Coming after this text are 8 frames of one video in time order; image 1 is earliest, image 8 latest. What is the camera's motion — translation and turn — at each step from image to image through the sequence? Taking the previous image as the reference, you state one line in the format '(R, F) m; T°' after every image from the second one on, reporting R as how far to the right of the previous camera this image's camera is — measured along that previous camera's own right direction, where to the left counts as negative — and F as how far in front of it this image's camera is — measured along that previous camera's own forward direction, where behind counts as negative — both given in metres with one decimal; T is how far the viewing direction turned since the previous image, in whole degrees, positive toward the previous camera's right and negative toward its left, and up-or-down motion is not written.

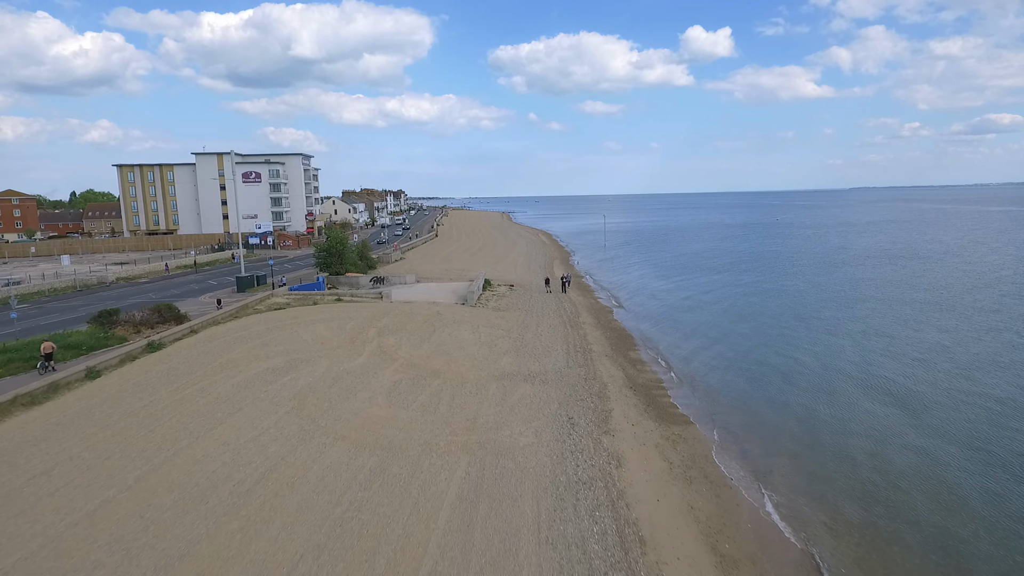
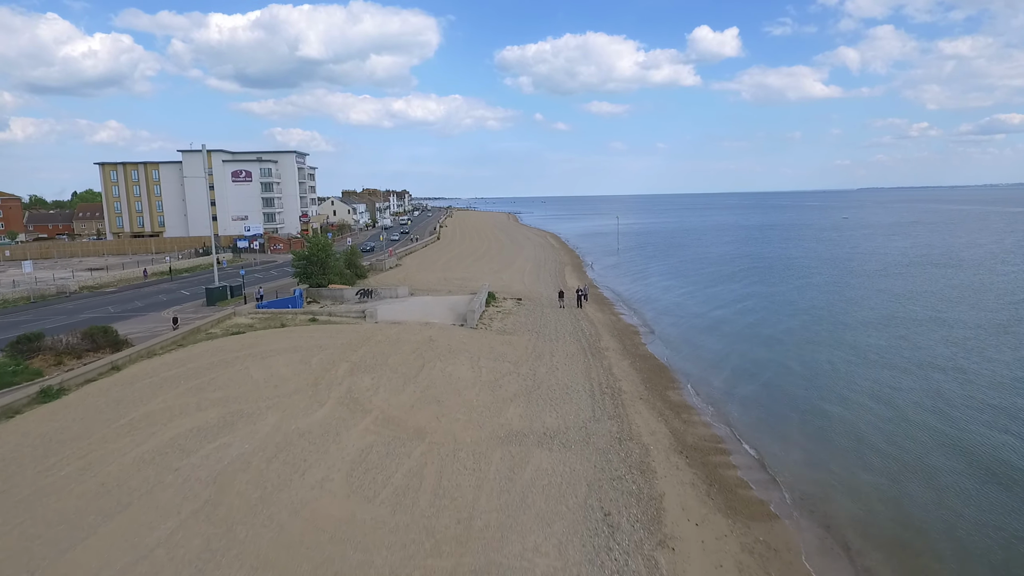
(-0.1, +4.8) m; -1°
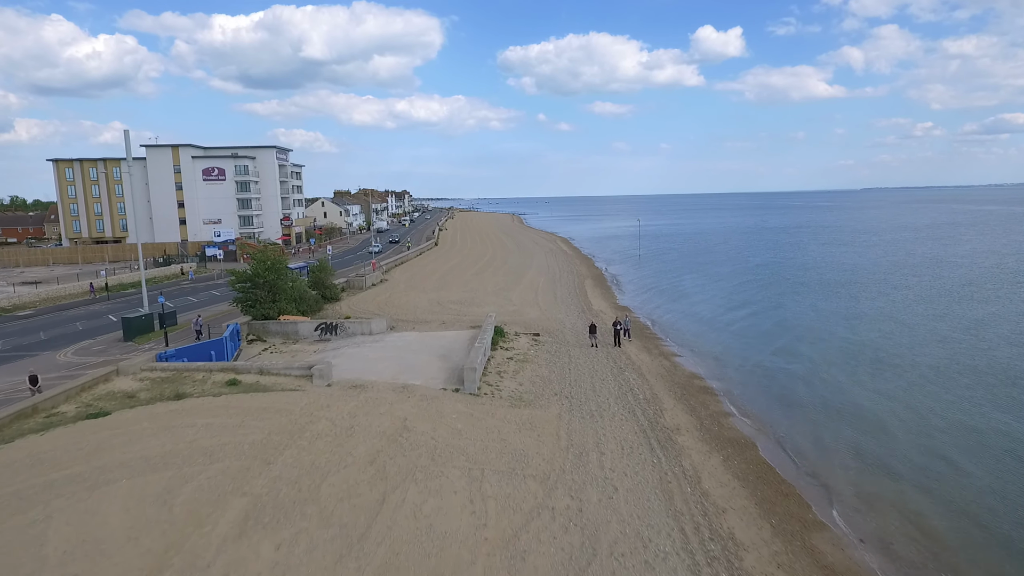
(-0.4, +8.1) m; 0°
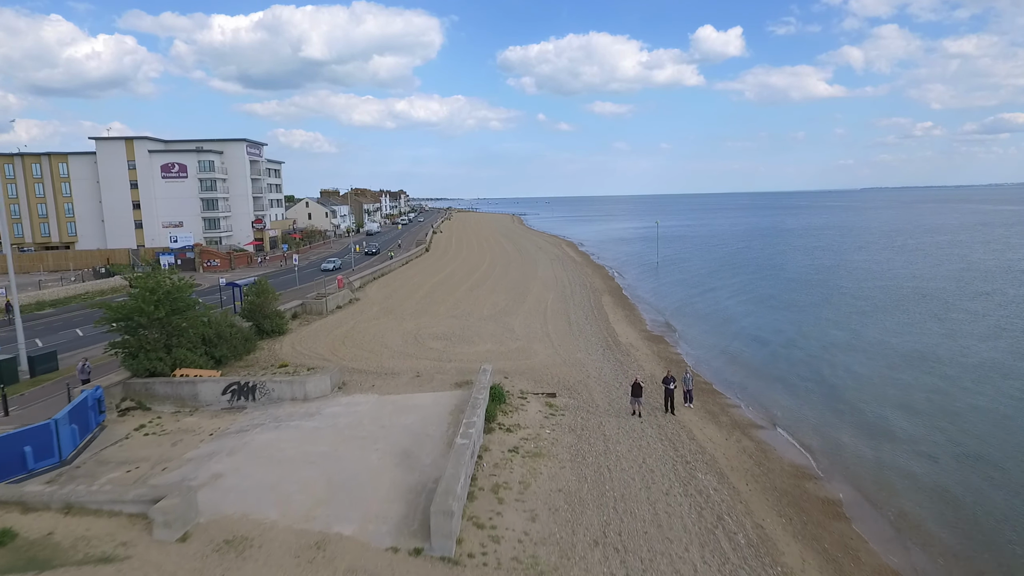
(-0.1, +7.4) m; 0°
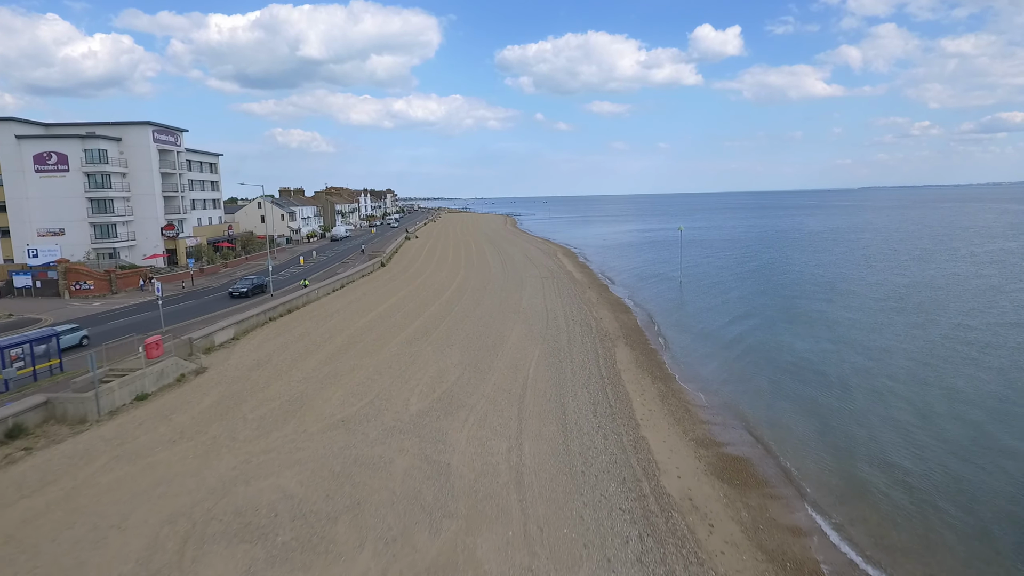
(+1.2, +12.6) m; 0°
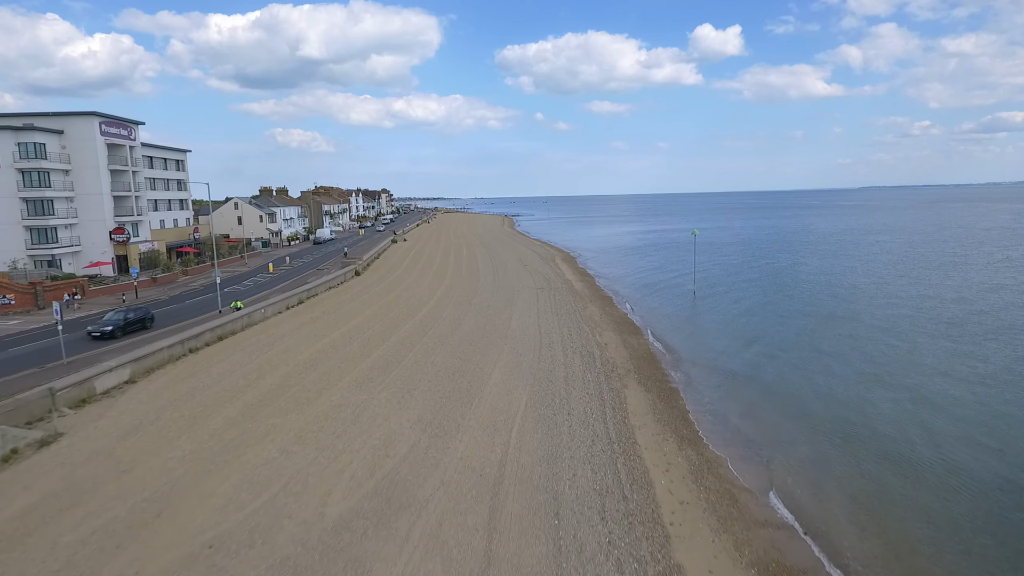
(+0.5, +5.0) m; 0°
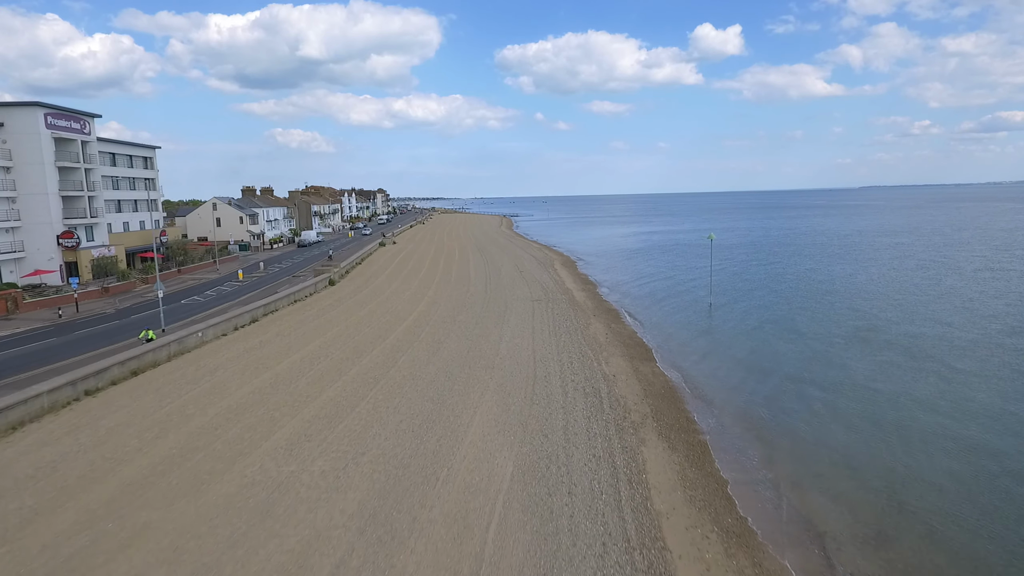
(+0.4, +4.2) m; 0°
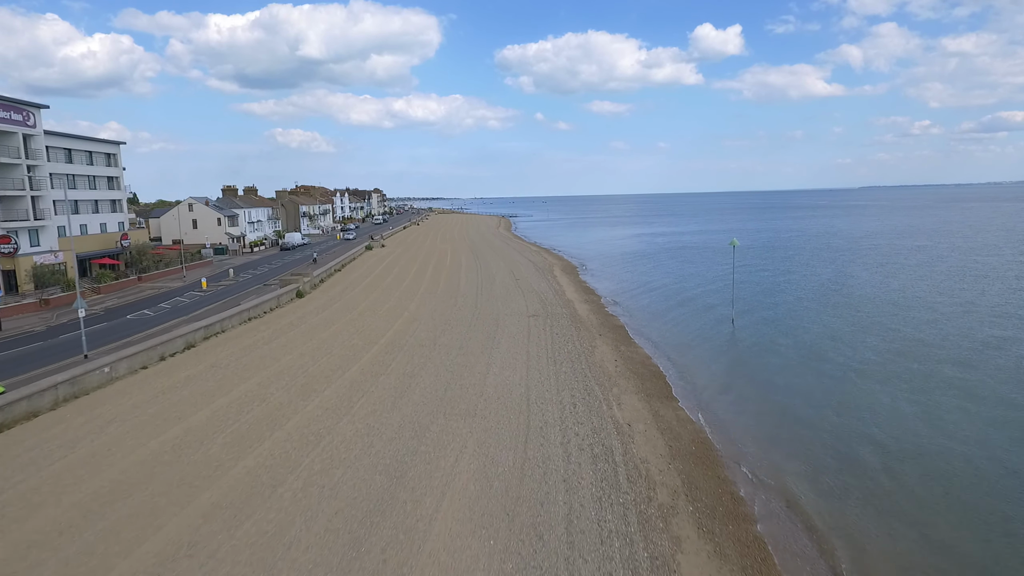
(+0.3, +4.2) m; 0°
